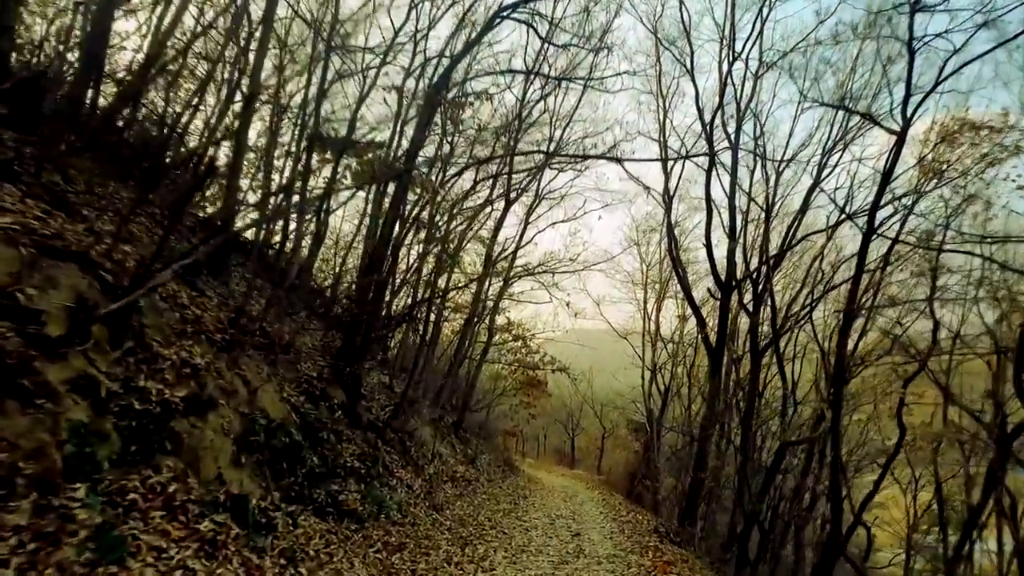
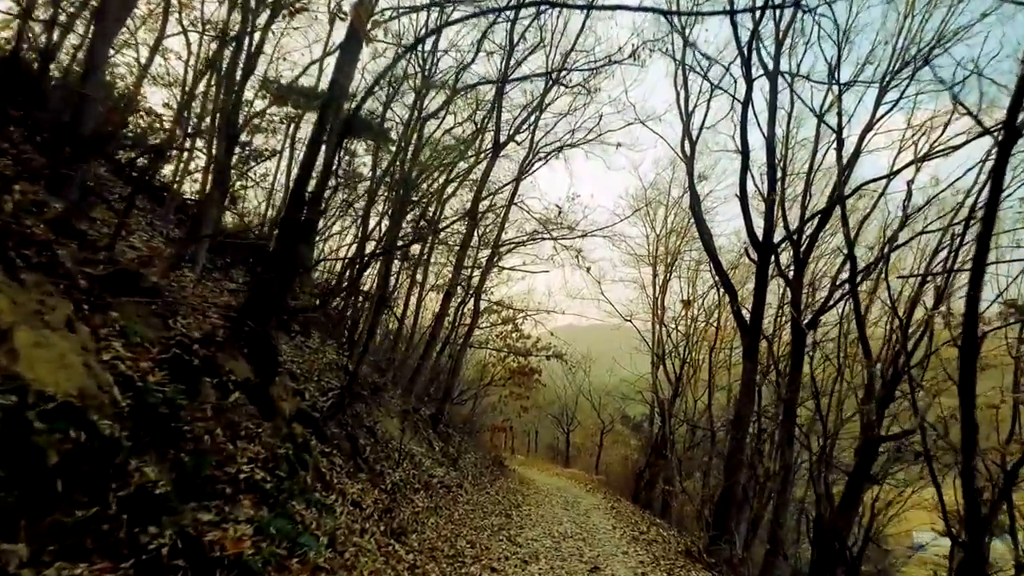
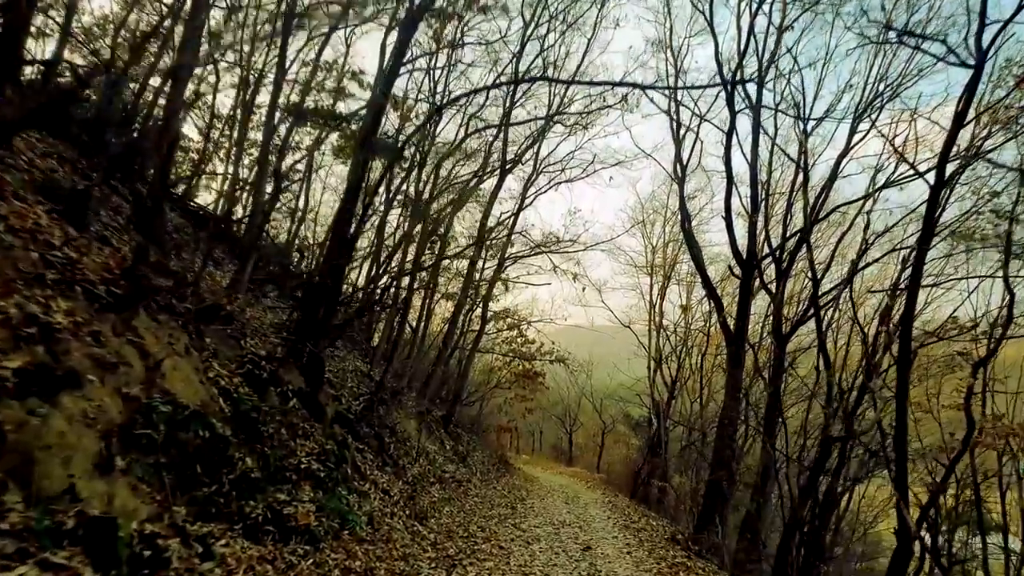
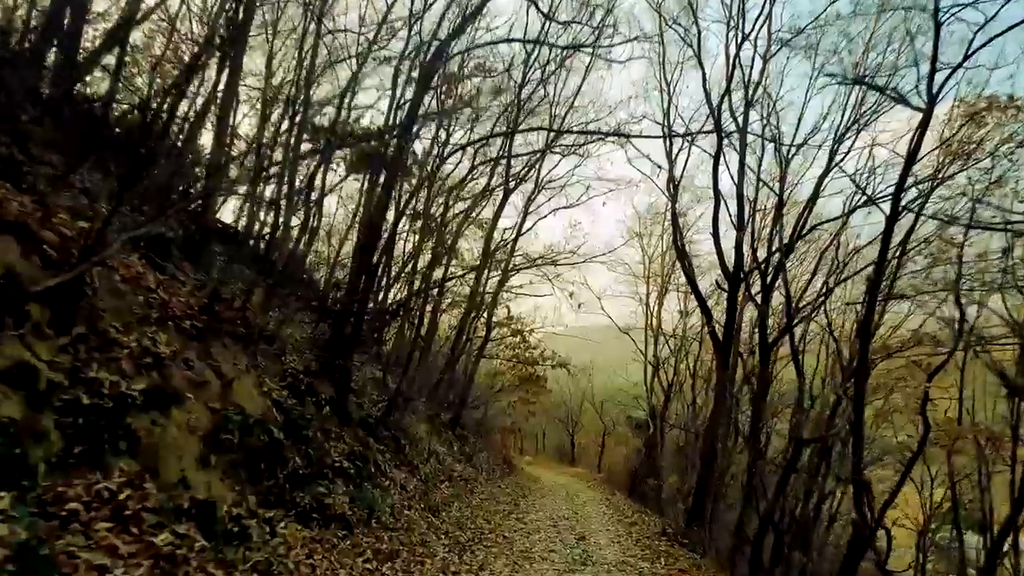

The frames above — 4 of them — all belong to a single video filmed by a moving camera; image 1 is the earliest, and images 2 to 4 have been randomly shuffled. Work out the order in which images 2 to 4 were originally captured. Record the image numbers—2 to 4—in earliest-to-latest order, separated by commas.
4, 3, 2
